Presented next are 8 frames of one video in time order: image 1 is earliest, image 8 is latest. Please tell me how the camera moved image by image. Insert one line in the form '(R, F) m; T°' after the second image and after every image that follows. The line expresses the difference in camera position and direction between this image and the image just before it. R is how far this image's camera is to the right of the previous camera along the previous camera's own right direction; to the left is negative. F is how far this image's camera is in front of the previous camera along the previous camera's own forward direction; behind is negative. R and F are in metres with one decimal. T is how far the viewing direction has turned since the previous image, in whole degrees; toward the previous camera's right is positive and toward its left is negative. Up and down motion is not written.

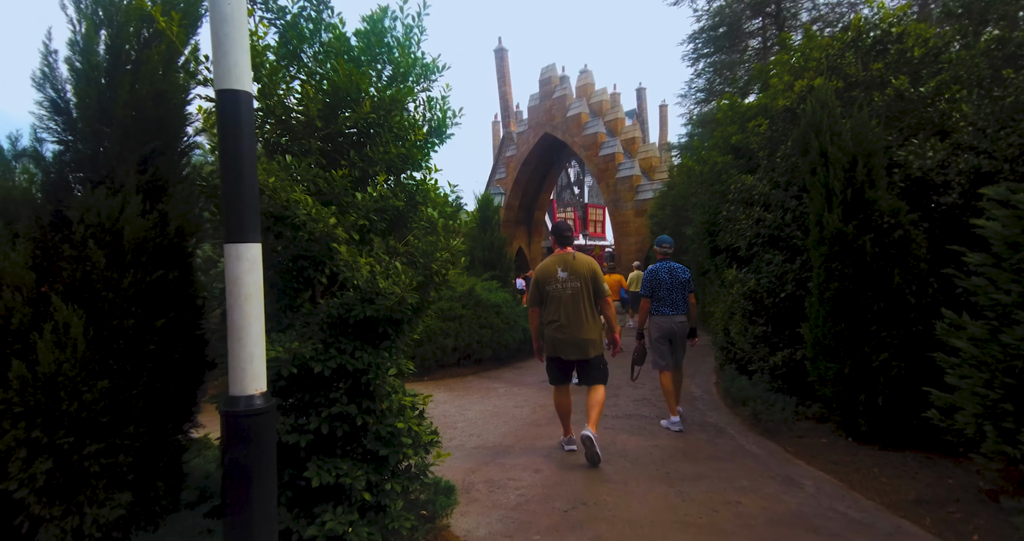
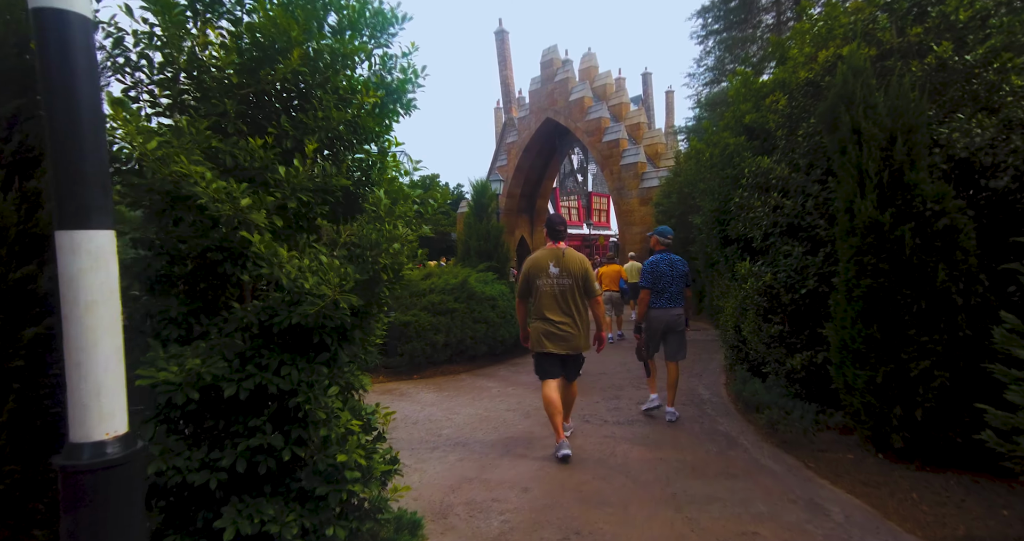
(+0.1, +0.5) m; 0°
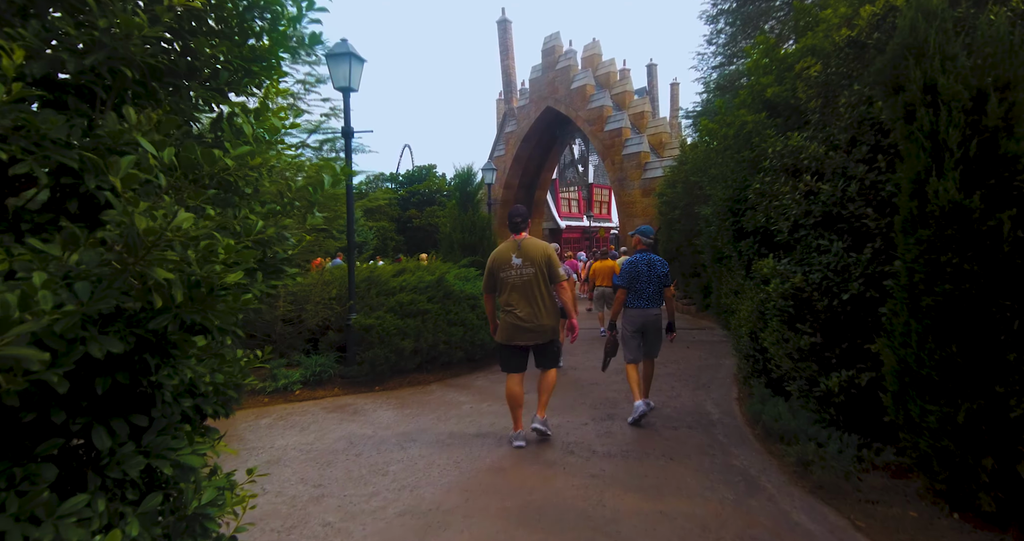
(+0.3, +1.0) m; 0°
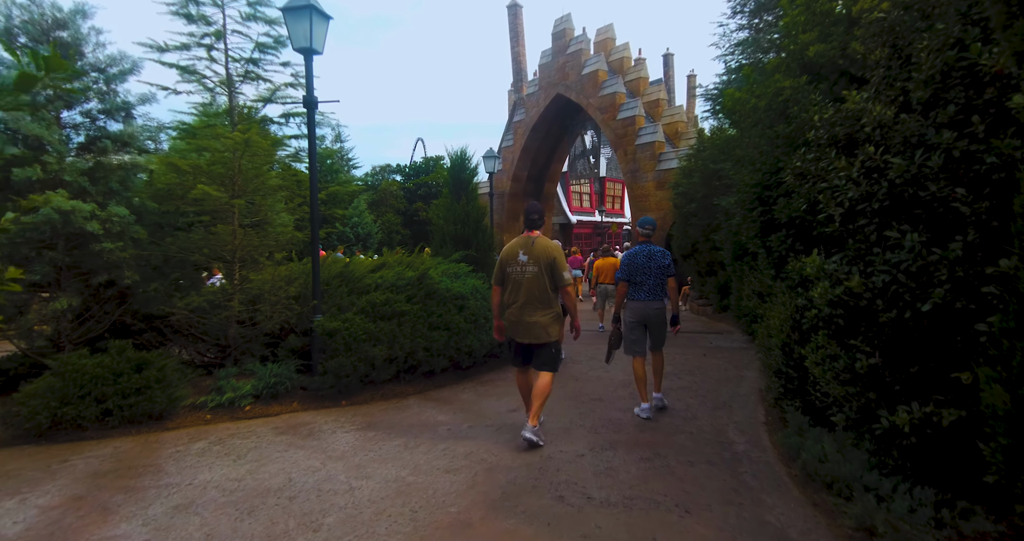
(+0.2, +1.0) m; -1°
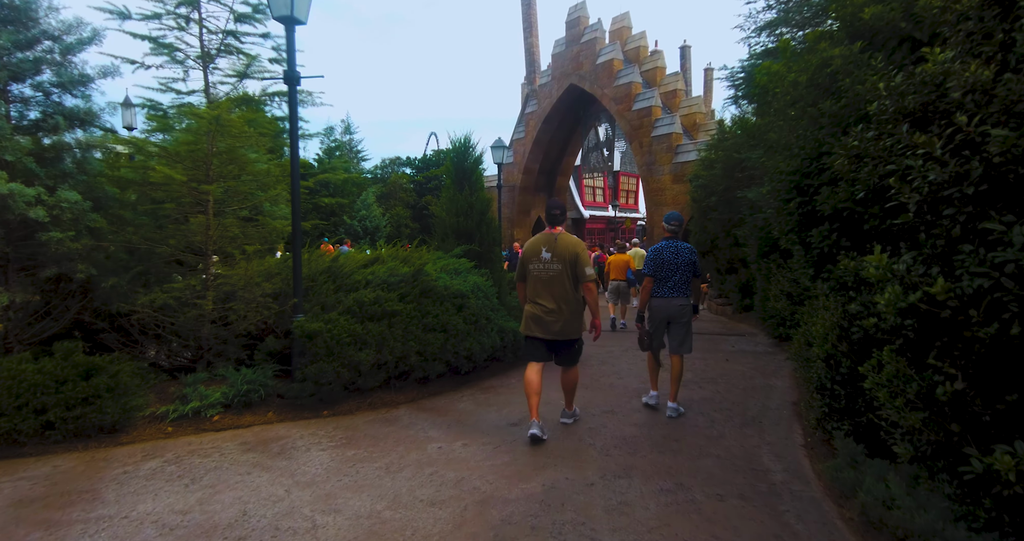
(+0.1, +0.6) m; -1°
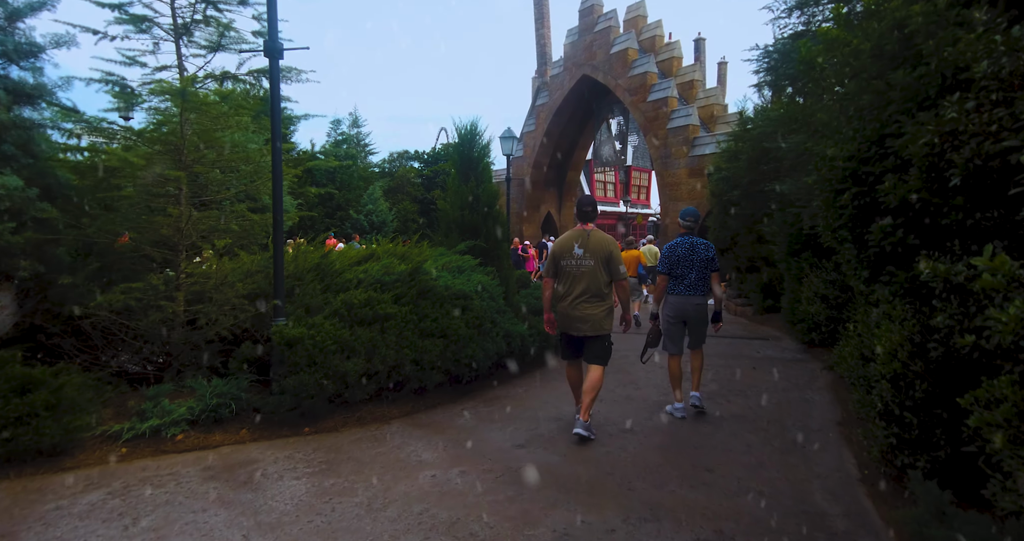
(0.0, +0.6) m; -1°
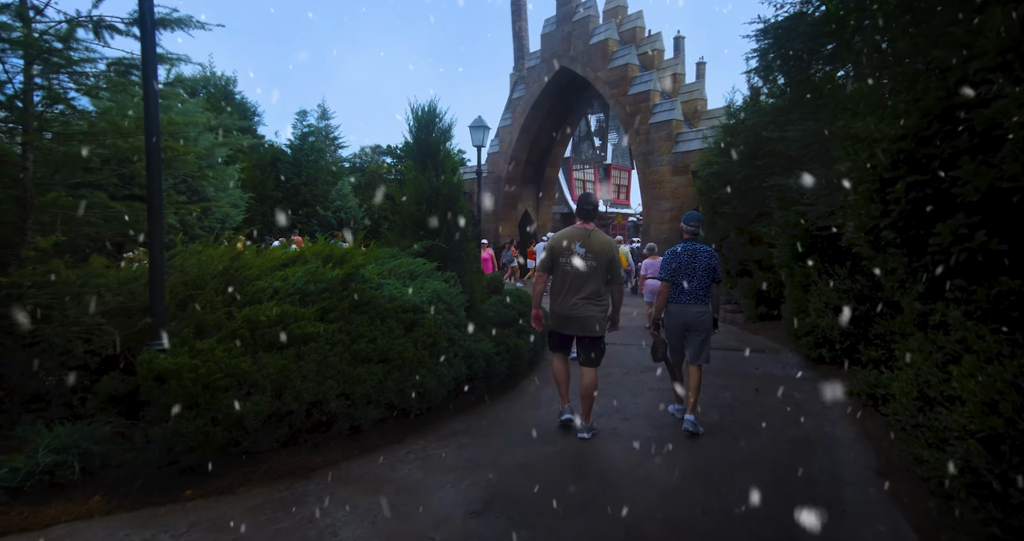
(+0.1, +1.1) m; +2°
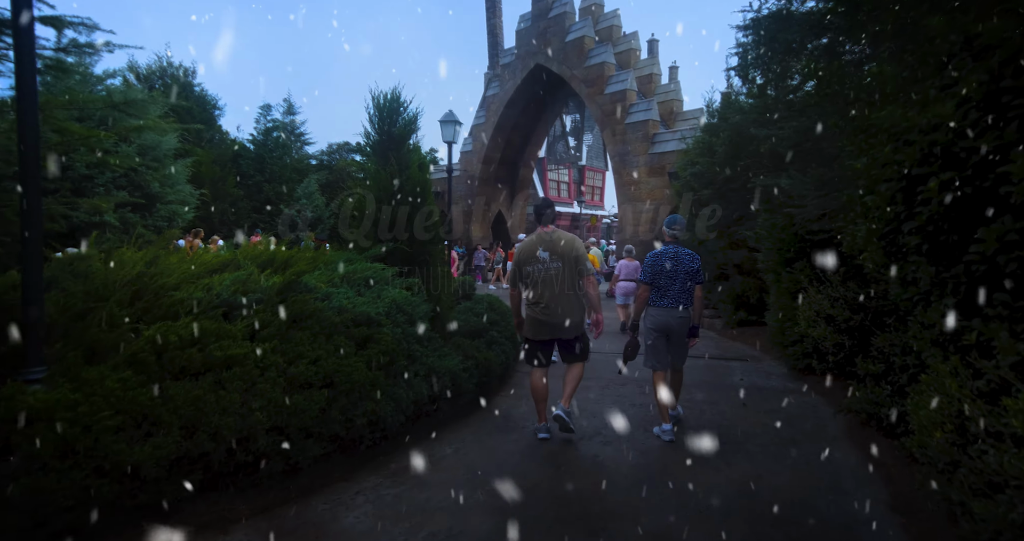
(0.0, +0.6) m; +3°
